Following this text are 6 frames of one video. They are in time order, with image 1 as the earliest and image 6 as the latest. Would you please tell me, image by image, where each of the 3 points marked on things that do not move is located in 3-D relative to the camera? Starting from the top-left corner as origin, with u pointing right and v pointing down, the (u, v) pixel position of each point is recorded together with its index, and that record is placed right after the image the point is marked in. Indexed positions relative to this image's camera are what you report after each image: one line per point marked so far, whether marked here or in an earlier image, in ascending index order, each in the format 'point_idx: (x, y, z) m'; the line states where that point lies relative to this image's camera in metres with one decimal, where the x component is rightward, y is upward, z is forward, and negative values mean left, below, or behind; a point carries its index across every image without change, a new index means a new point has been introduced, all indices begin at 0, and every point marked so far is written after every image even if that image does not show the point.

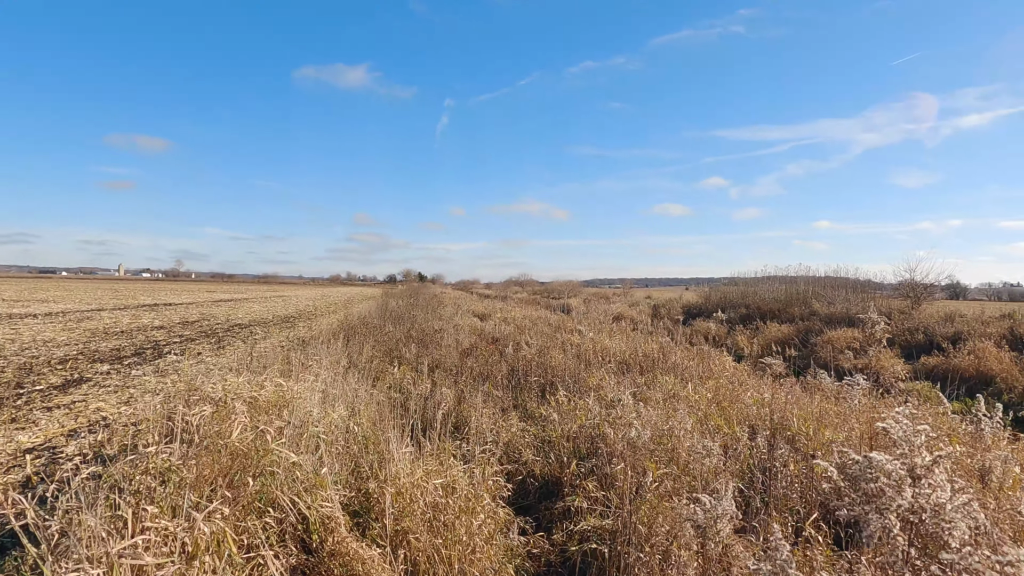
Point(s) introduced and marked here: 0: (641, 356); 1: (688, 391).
0: (+1.4, -0.8, +7.3) m
1: (+1.5, -0.9, +5.6) m
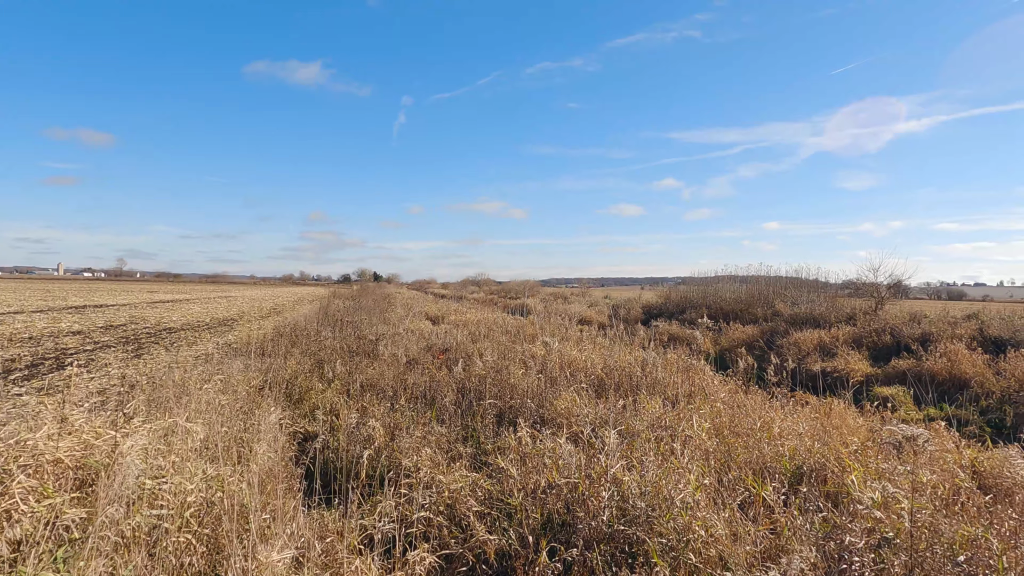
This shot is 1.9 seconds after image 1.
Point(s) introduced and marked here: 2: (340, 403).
0: (+1.0, -0.8, +6.1) m
1: (+1.2, -0.9, +4.5) m
2: (-1.5, -1.0, +5.6) m
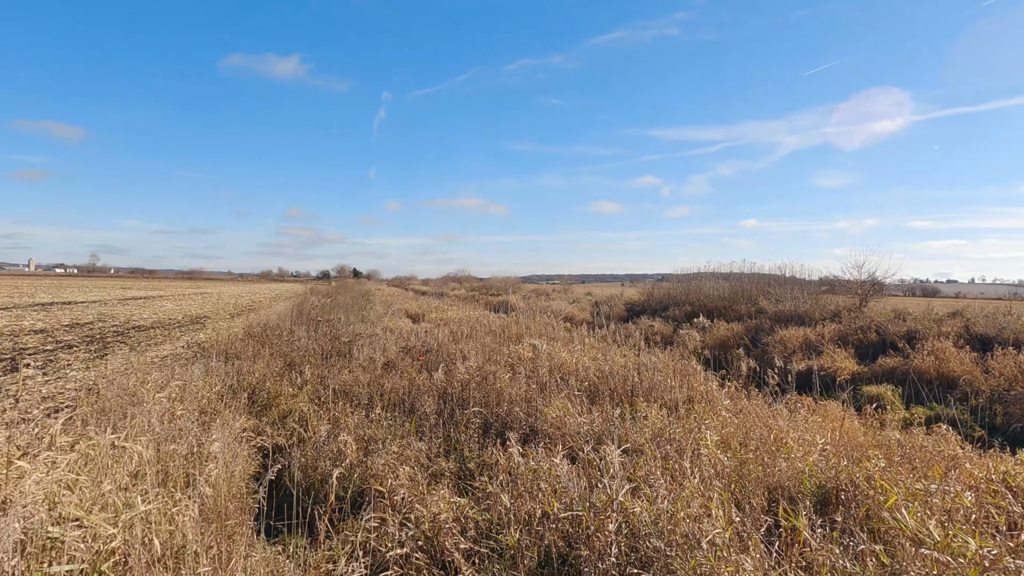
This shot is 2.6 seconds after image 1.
0: (+0.8, -0.8, +5.7) m
1: (+1.1, -0.9, +4.1) m
2: (-1.6, -1.0, +5.1) m
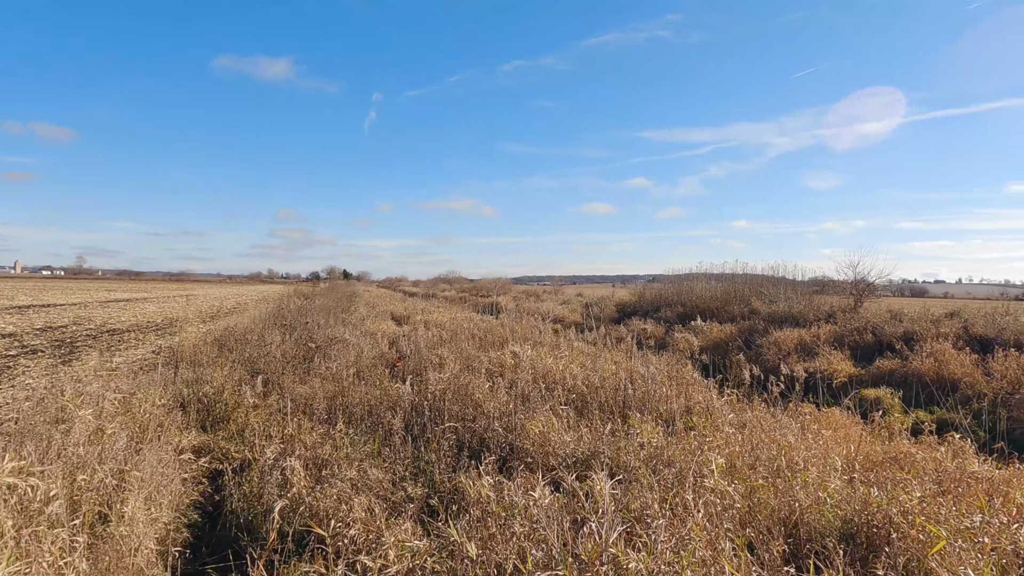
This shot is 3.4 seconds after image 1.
0: (+0.7, -0.8, +5.2) m
1: (+1.0, -0.9, +3.5) m
2: (-1.7, -1.0, +4.6) m
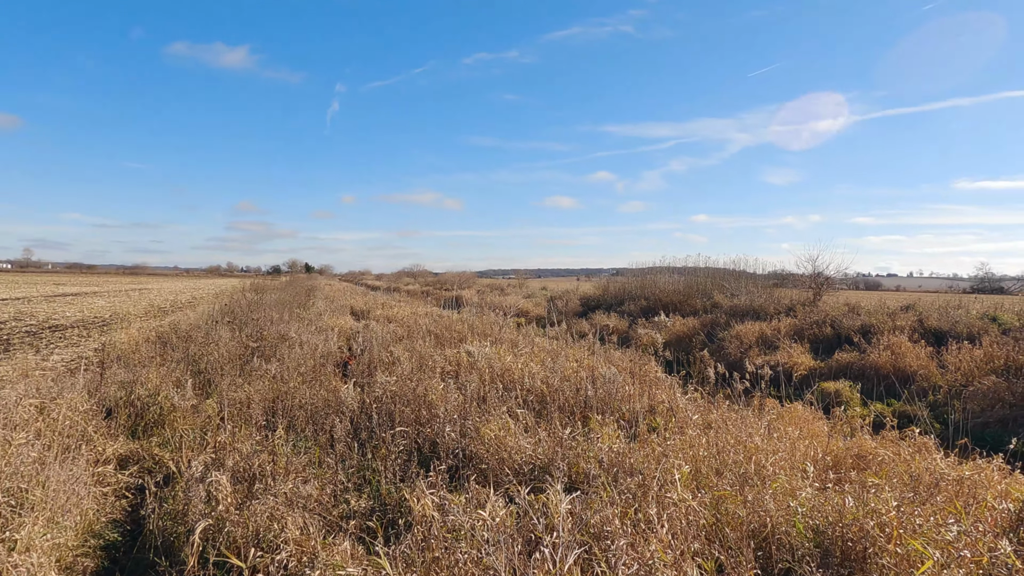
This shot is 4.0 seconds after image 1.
0: (+0.3, -0.7, +5.0) m
1: (+0.7, -0.9, +3.3) m
2: (-2.0, -0.9, +4.2) m
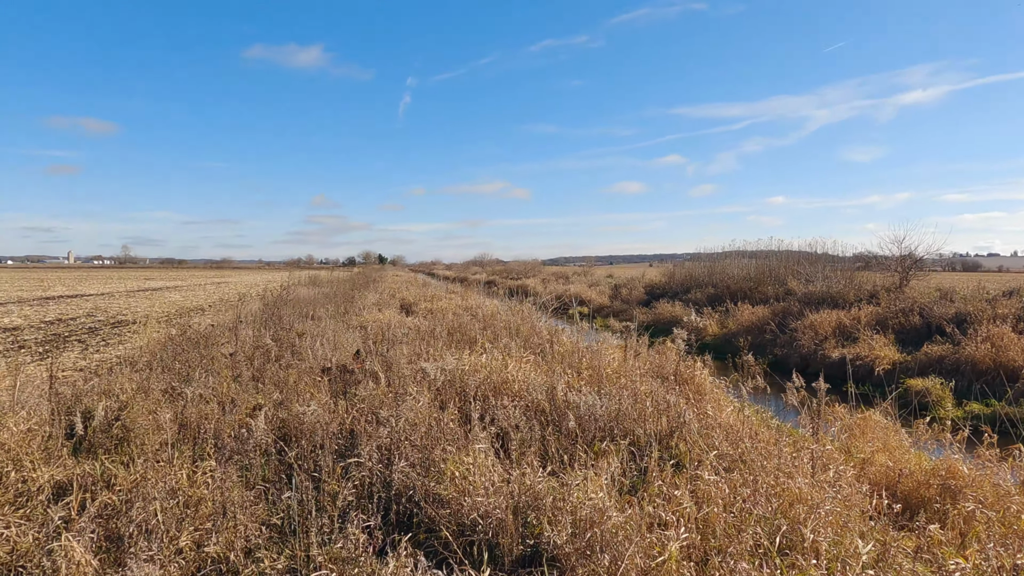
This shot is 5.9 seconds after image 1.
0: (+0.3, -0.7, +4.1) m
1: (+0.5, -0.9, +2.5) m
2: (-2.1, -1.0, +3.7) m
